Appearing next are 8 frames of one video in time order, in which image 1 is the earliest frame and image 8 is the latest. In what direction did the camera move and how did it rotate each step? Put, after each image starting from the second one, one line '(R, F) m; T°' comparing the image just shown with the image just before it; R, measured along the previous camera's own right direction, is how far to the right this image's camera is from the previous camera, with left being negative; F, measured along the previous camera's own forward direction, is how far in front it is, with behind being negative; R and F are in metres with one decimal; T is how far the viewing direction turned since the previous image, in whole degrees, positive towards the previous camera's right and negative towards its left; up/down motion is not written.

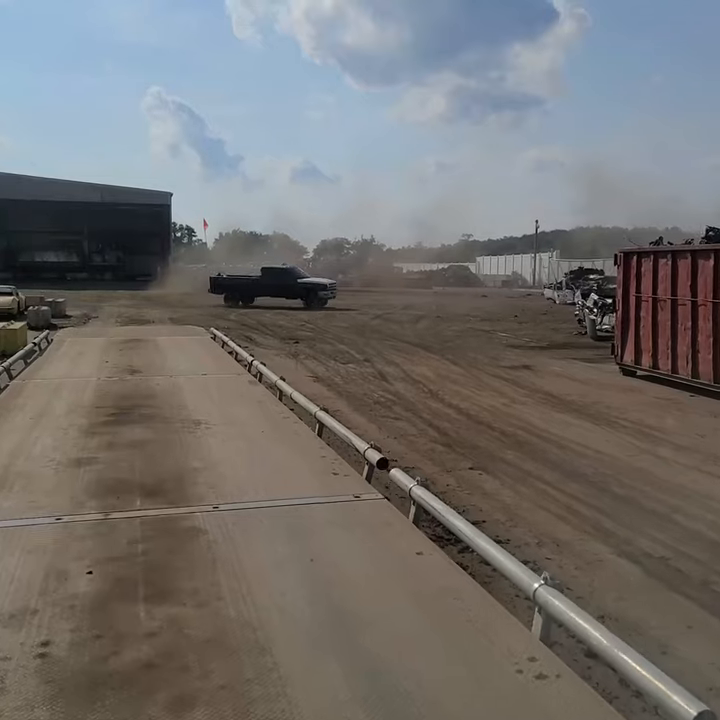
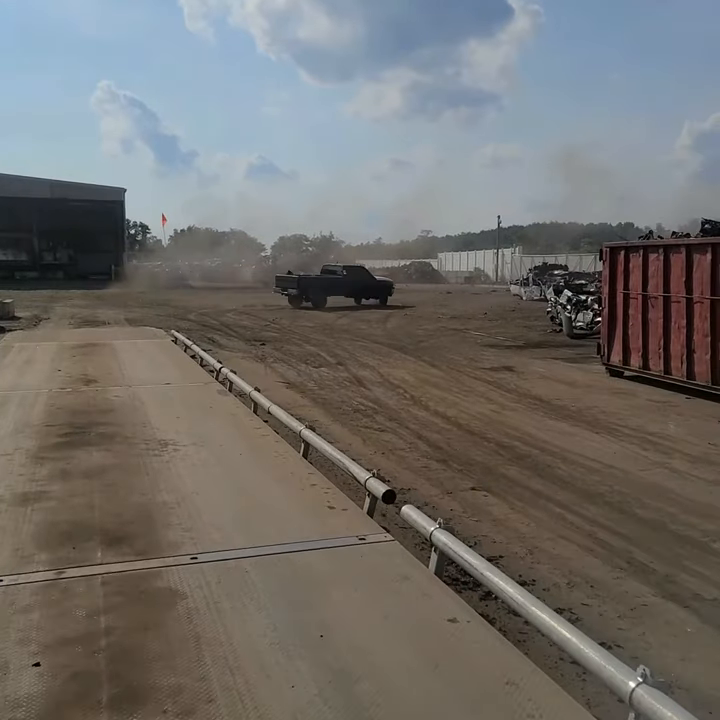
(-0.2, +0.8) m; +3°
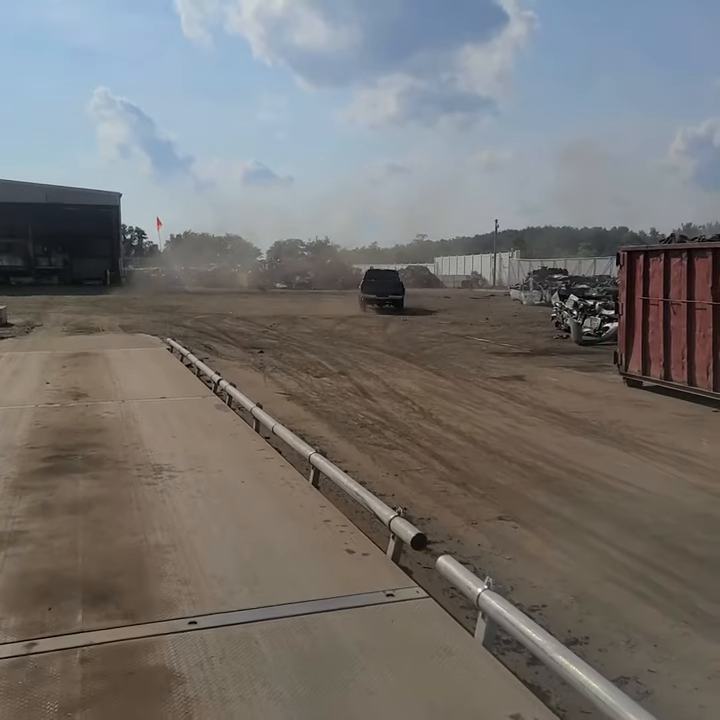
(-0.1, +0.6) m; 0°
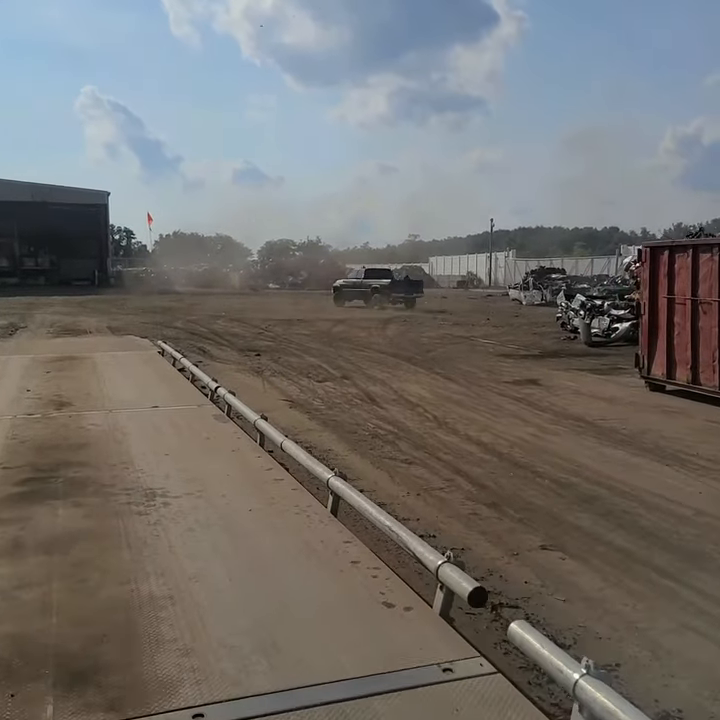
(-0.2, +0.8) m; +1°
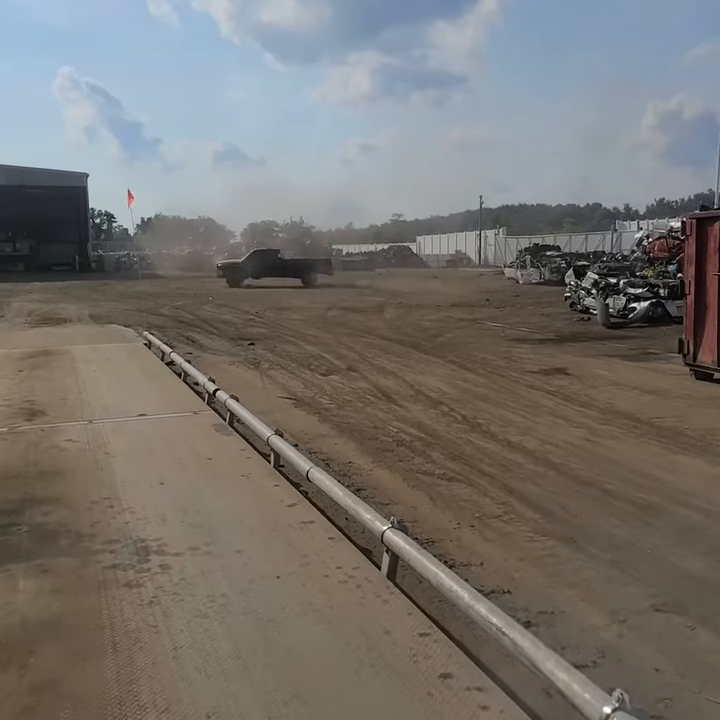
(-0.3, +1.2) m; +1°
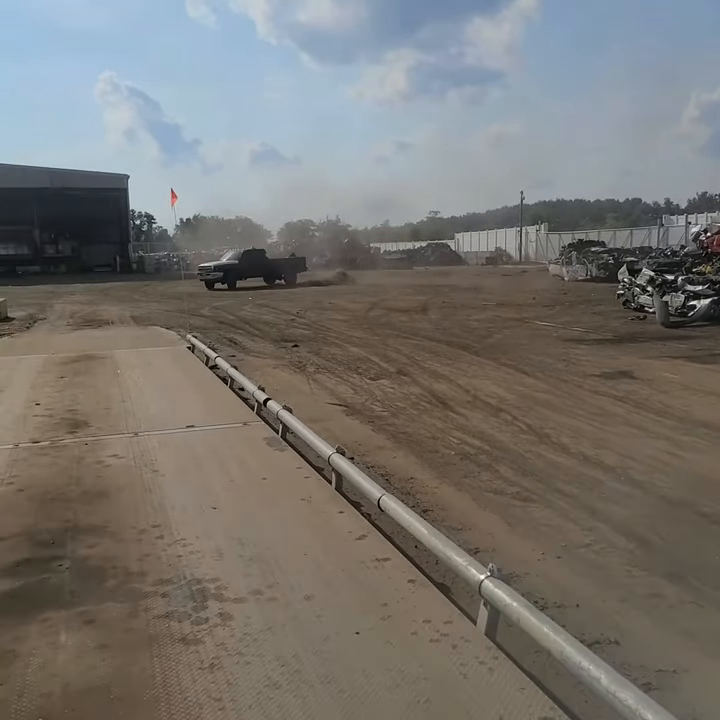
(-0.2, +0.5) m; -3°
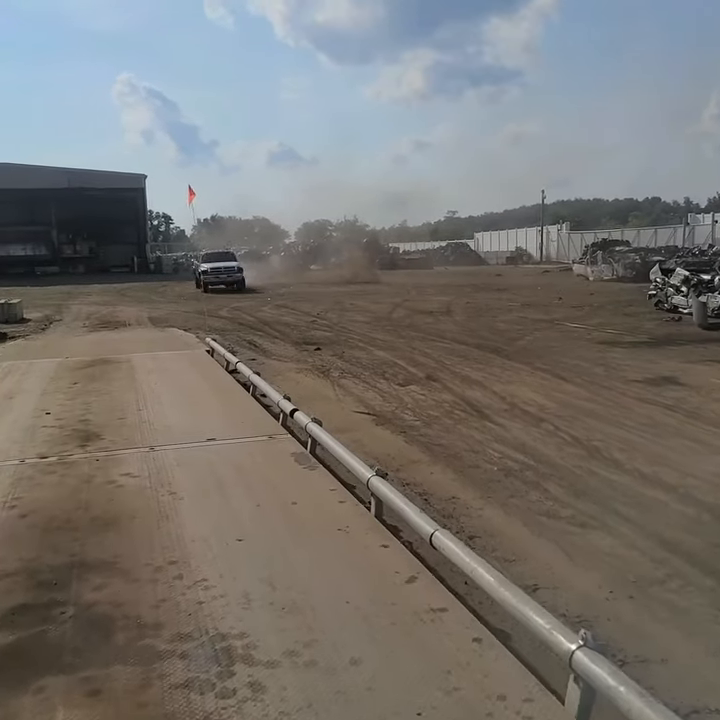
(-0.1, +0.5) m; -1°
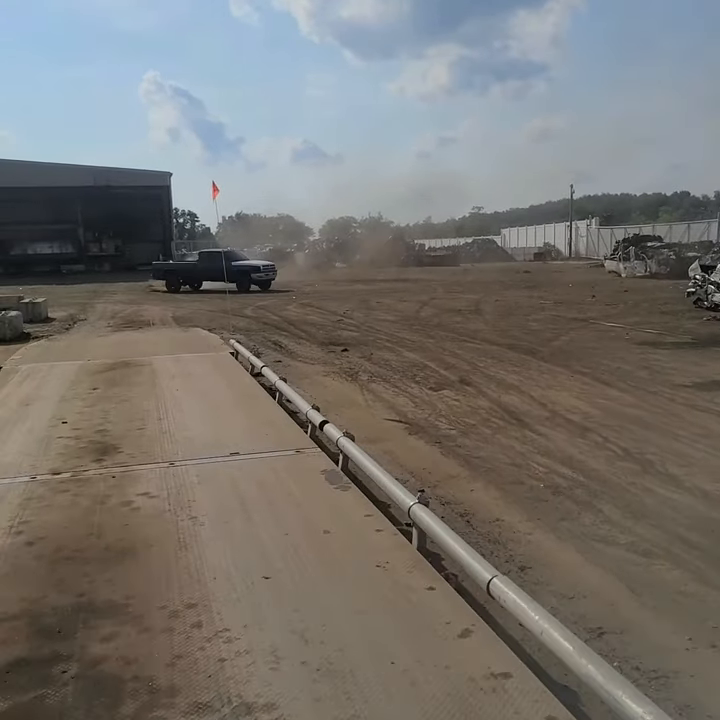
(-0.1, +0.5) m; -2°
